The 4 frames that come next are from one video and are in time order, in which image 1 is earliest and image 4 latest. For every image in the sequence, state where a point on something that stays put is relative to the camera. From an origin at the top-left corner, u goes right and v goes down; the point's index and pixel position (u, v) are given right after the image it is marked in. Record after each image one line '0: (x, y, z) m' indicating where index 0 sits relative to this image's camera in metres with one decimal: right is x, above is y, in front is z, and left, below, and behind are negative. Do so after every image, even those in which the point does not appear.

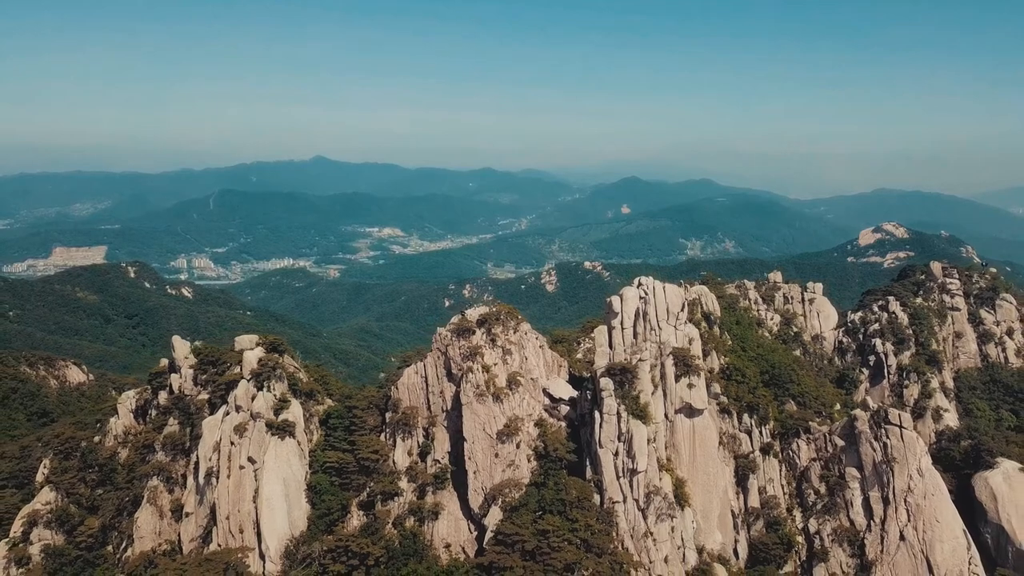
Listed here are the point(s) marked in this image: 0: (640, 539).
0: (+3.8, -7.4, +20.0) m
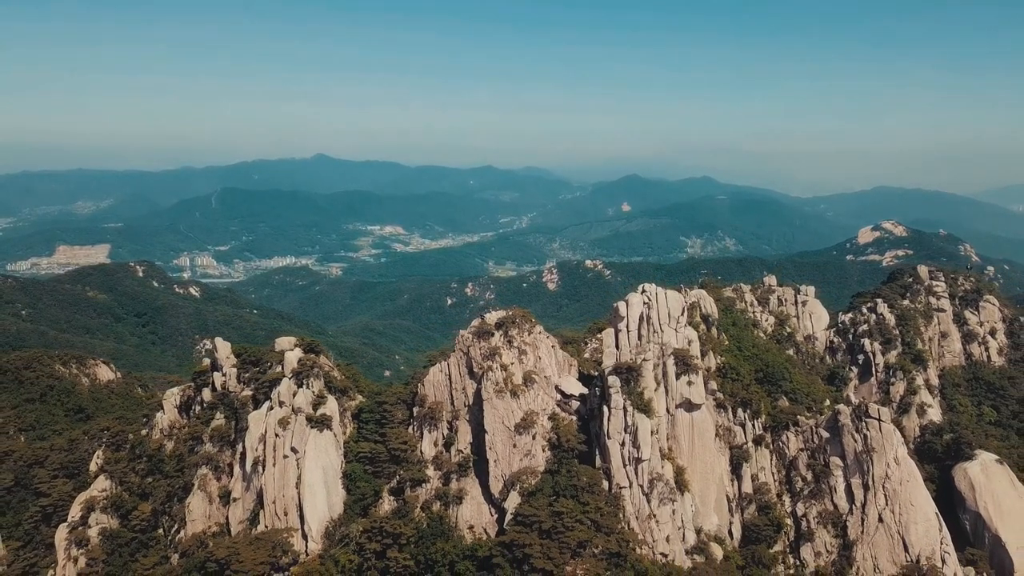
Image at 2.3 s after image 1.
0: (+4.4, -7.7, +22.2) m
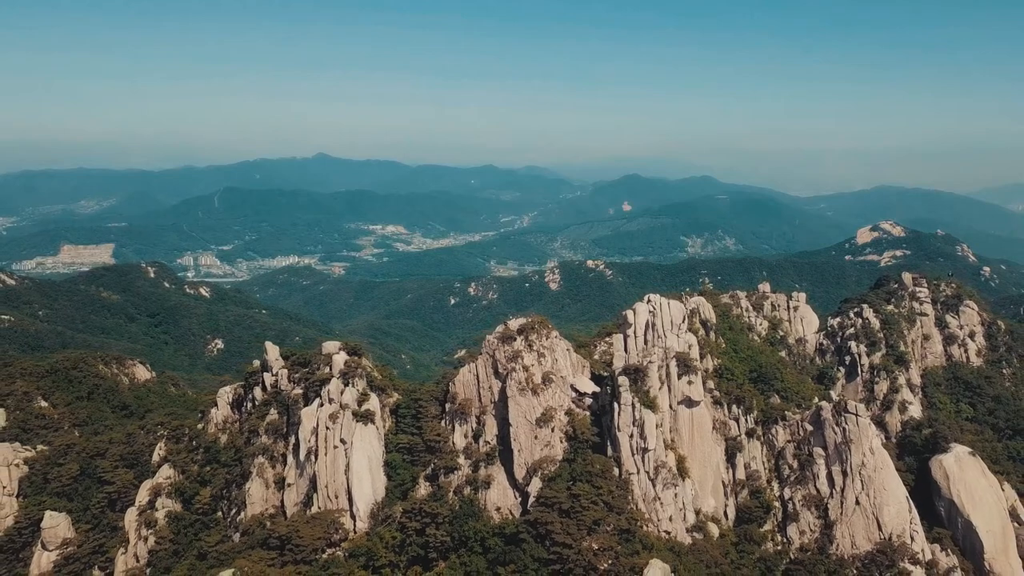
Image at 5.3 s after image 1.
0: (+5.2, -8.1, +25.4) m
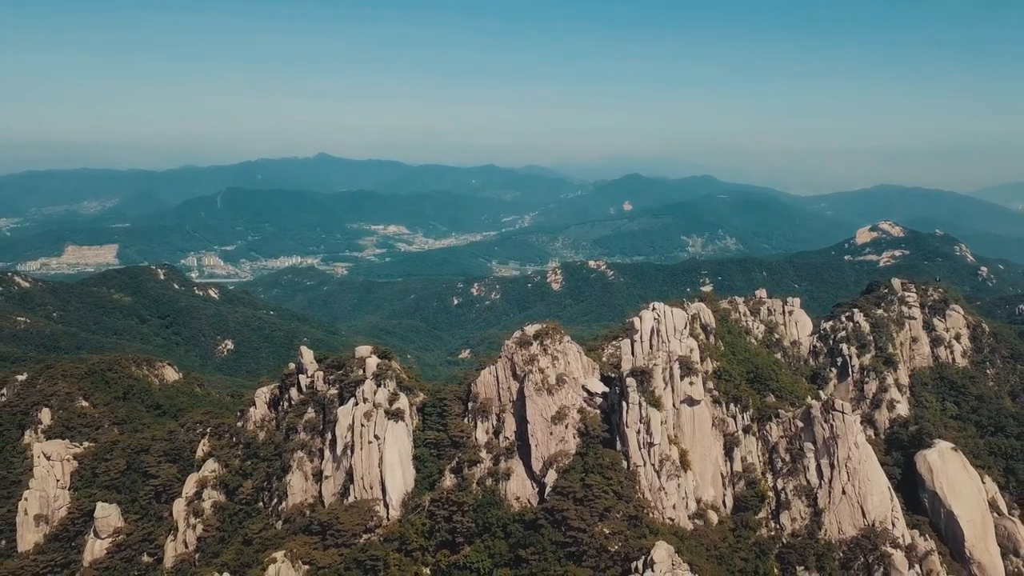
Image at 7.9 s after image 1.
0: (+6.0, -8.5, +28.0) m
